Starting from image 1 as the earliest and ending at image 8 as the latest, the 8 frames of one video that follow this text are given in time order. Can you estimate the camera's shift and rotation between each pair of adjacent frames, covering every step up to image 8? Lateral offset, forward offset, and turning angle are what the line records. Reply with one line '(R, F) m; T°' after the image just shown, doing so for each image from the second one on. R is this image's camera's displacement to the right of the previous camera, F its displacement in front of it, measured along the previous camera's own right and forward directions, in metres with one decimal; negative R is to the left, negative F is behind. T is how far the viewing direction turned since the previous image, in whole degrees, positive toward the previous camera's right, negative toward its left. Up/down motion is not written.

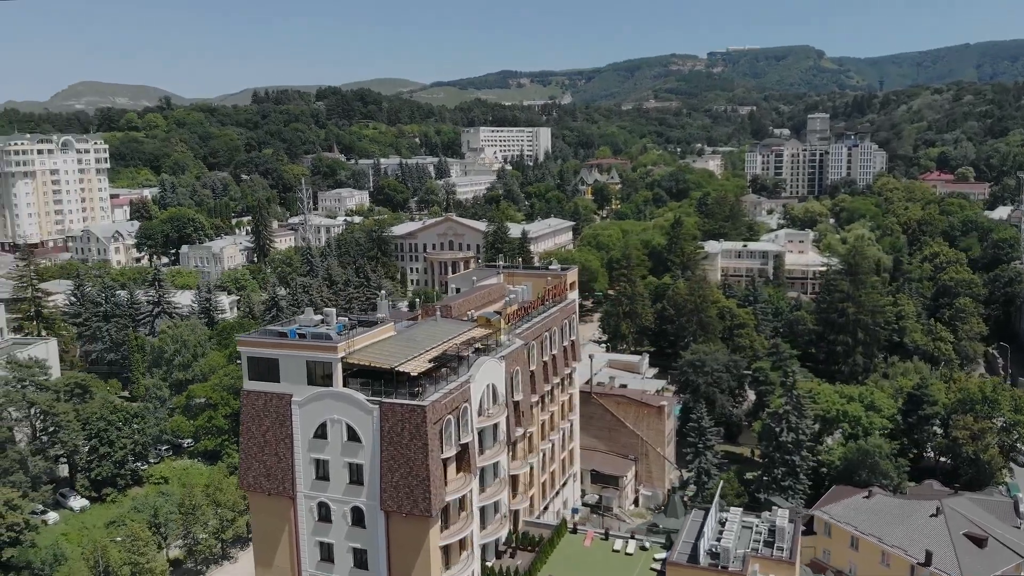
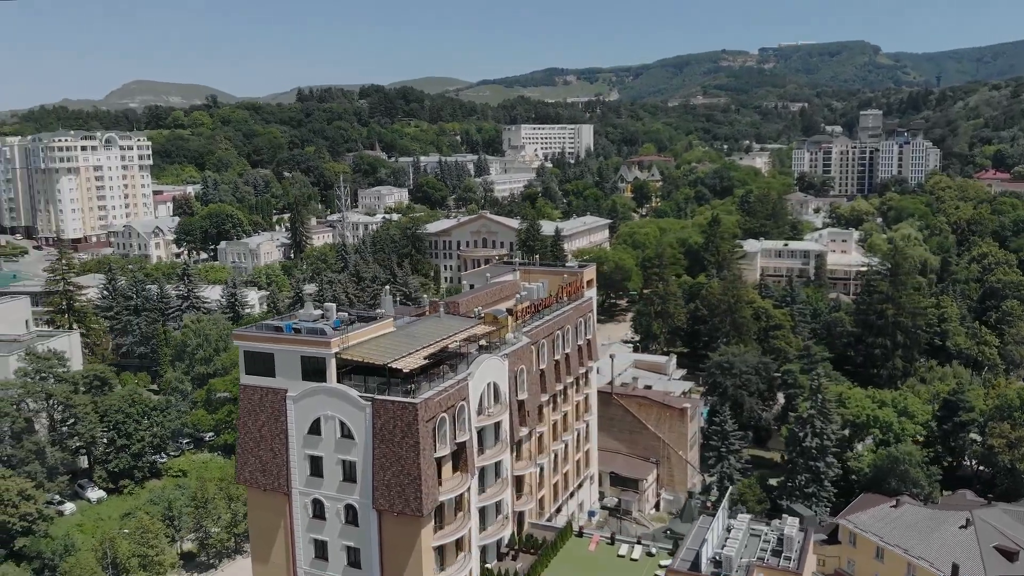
(+2.1, +0.9) m; -3°
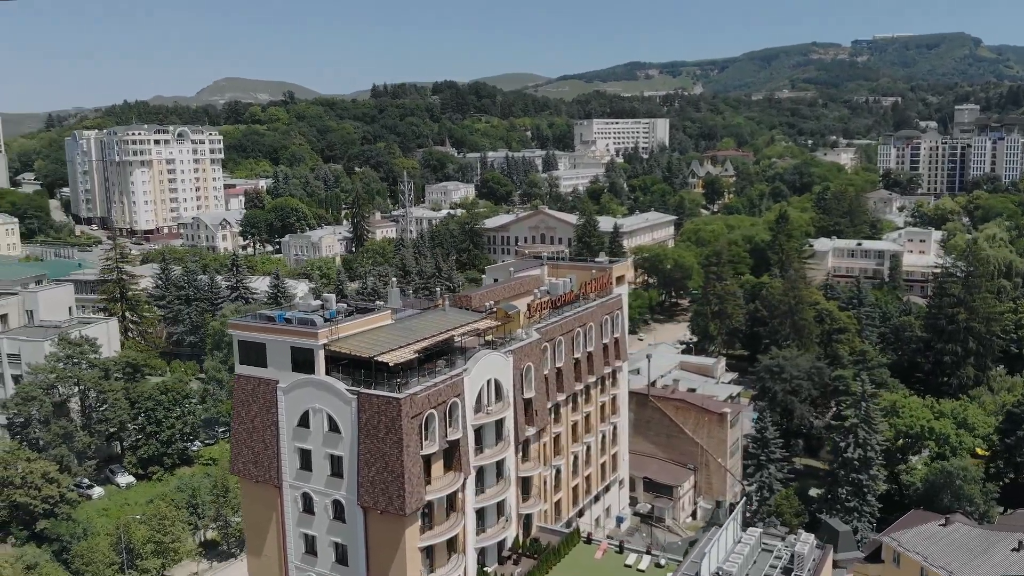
(+3.6, +1.7) m; -6°
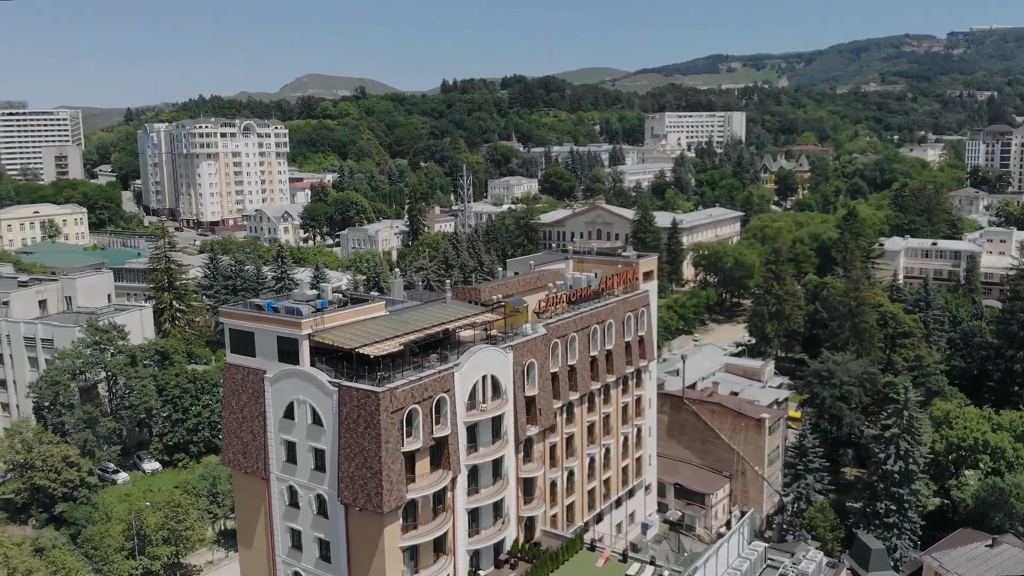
(+3.5, +1.7) m; -5°
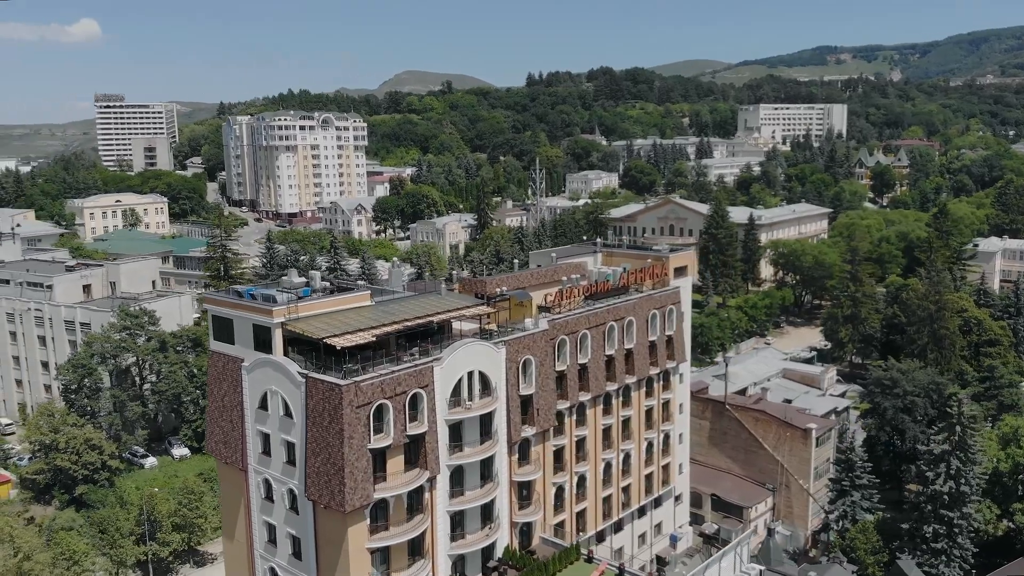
(+4.3, +2.3) m; -7°
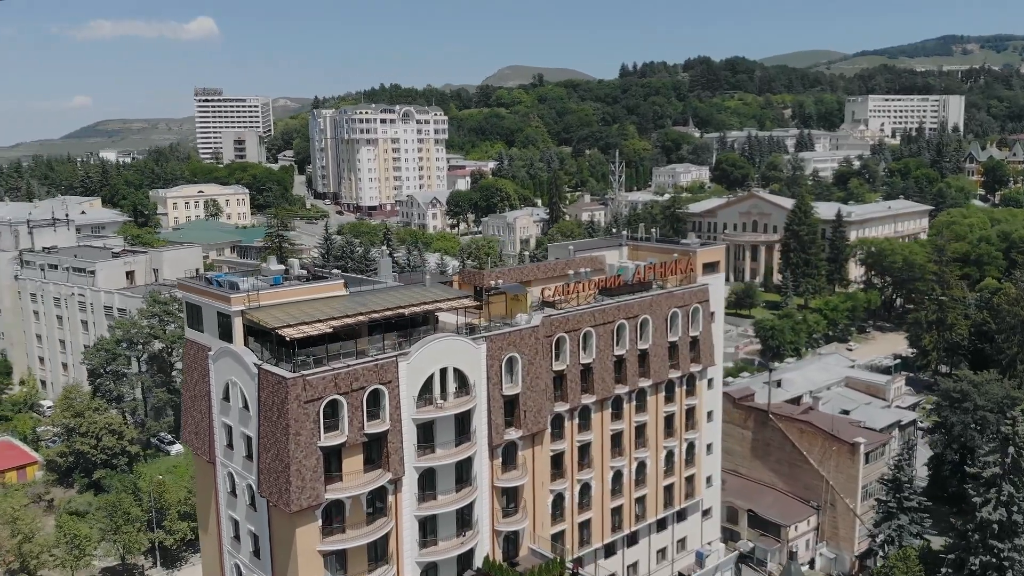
(+4.7, +2.7) m; -7°
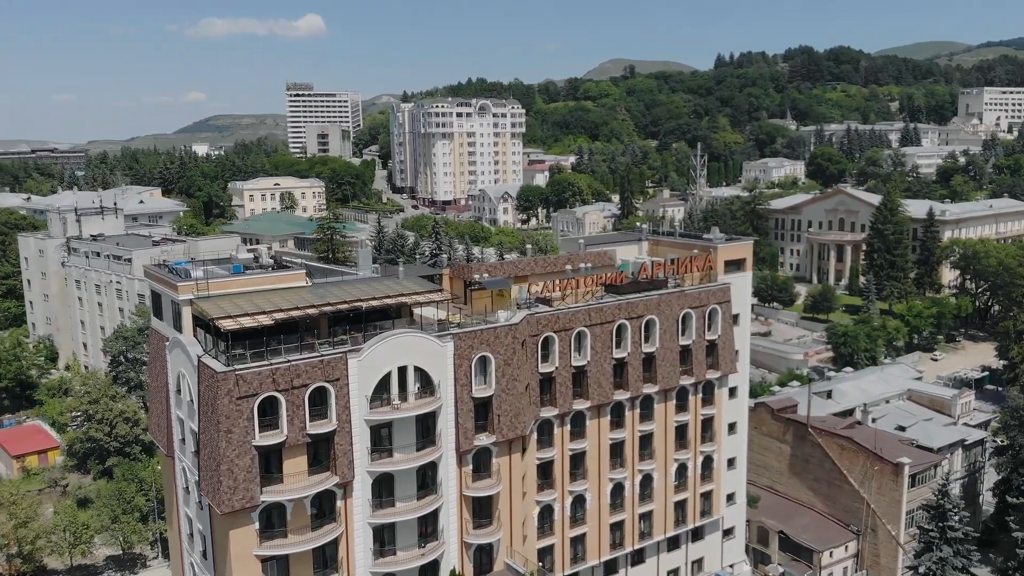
(+4.7, +2.8) m; -7°
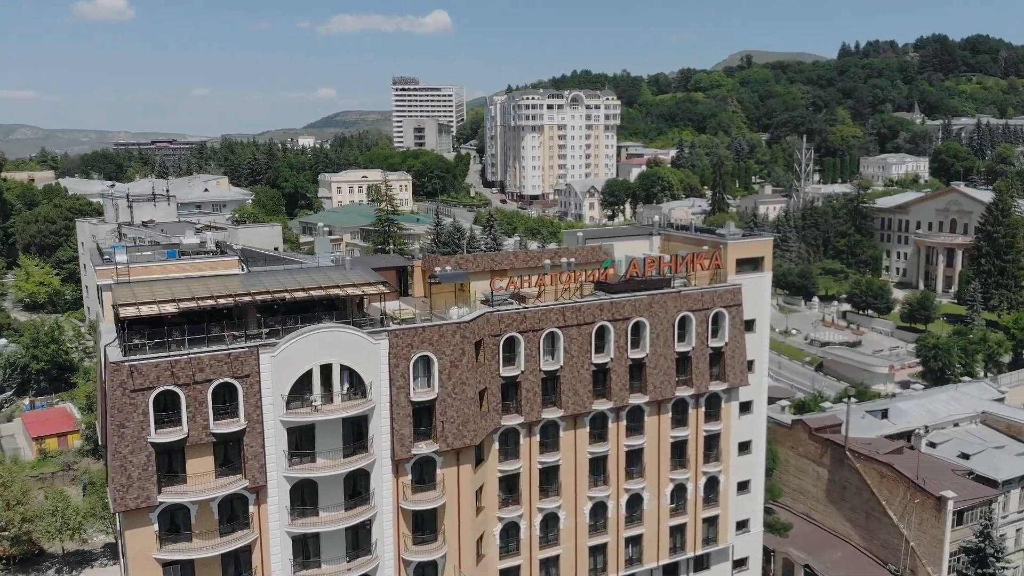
(+5.7, +3.5) m; -9°
